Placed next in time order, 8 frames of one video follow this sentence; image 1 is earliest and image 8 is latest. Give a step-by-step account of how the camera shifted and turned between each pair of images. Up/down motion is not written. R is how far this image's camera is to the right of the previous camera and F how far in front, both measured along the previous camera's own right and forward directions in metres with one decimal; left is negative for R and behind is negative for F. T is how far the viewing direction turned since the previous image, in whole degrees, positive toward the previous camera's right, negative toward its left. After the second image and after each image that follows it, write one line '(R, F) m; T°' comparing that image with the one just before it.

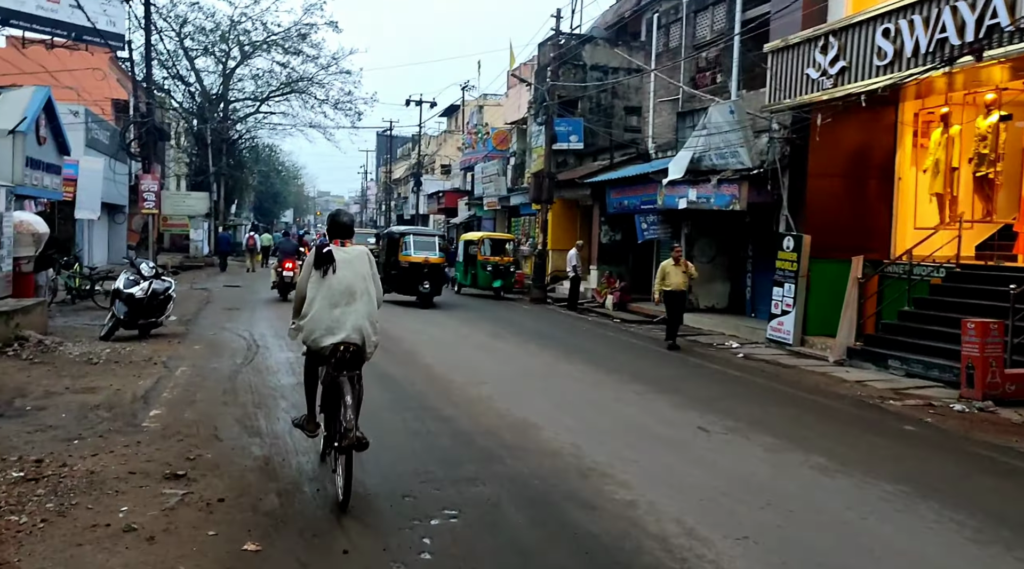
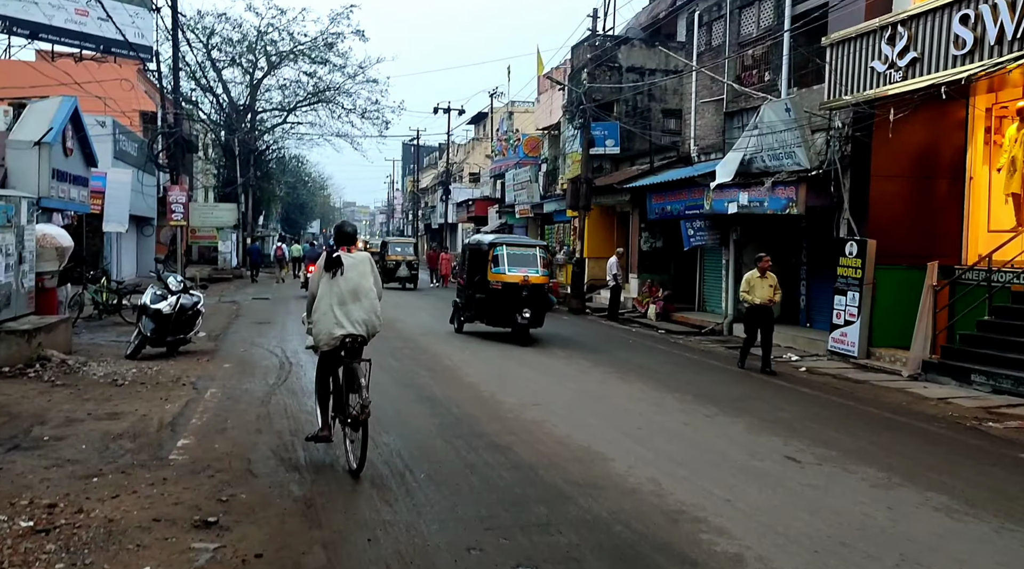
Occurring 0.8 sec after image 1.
(-0.3, +0.8) m; -2°
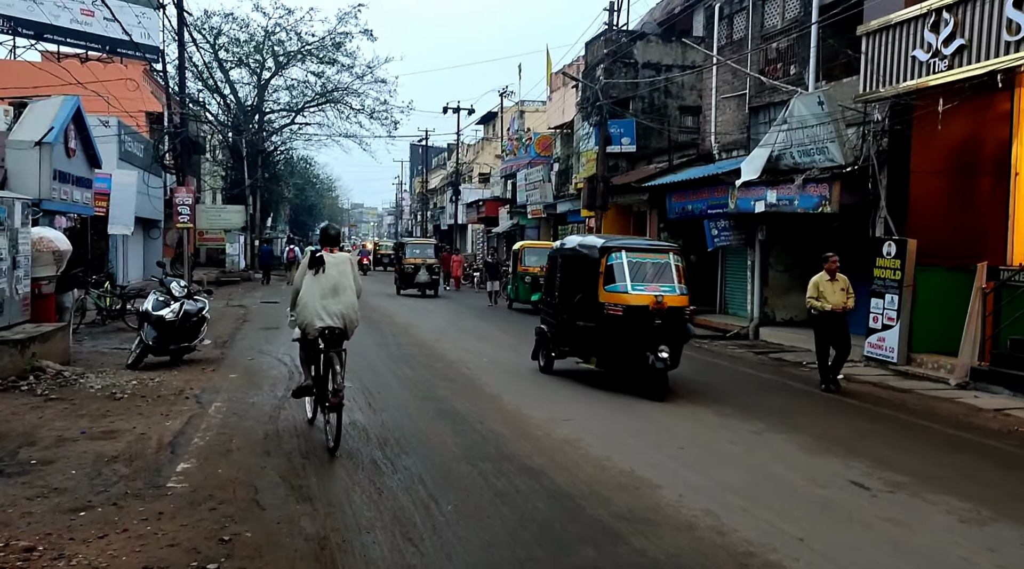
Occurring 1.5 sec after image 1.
(-0.2, +0.7) m; 0°
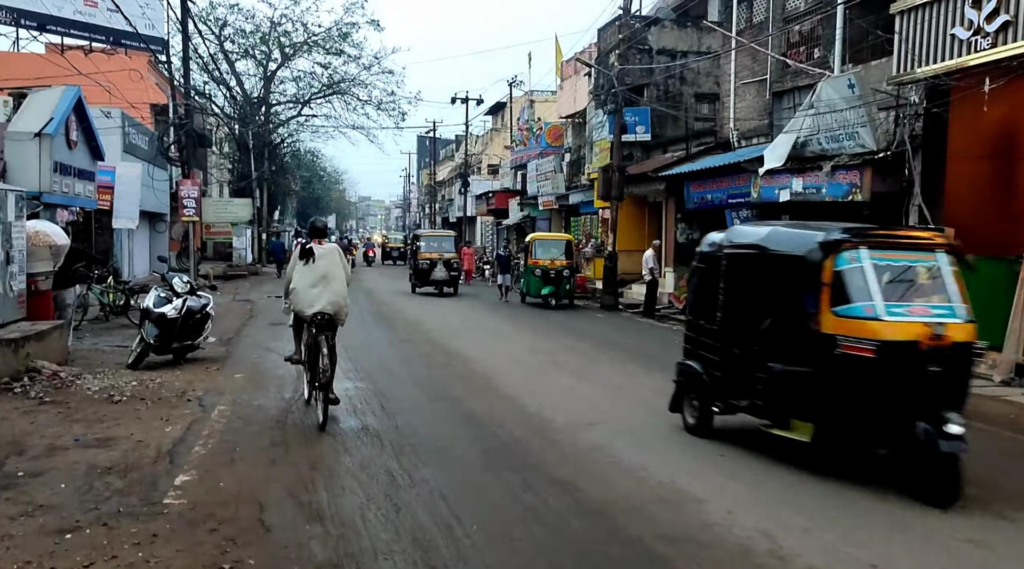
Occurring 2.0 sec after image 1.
(-0.1, +0.6) m; 0°
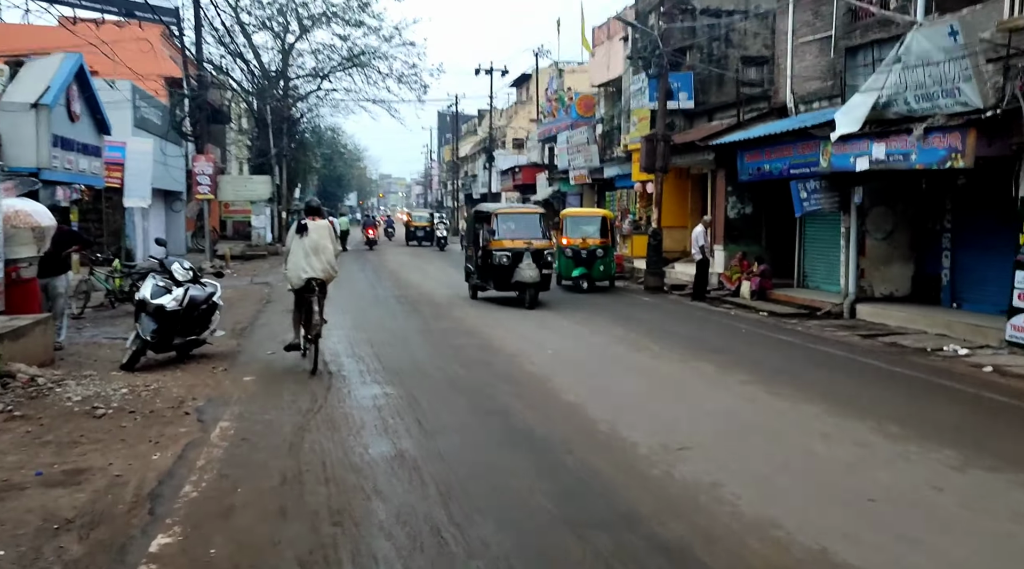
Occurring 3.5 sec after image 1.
(-0.3, +1.7) m; -1°
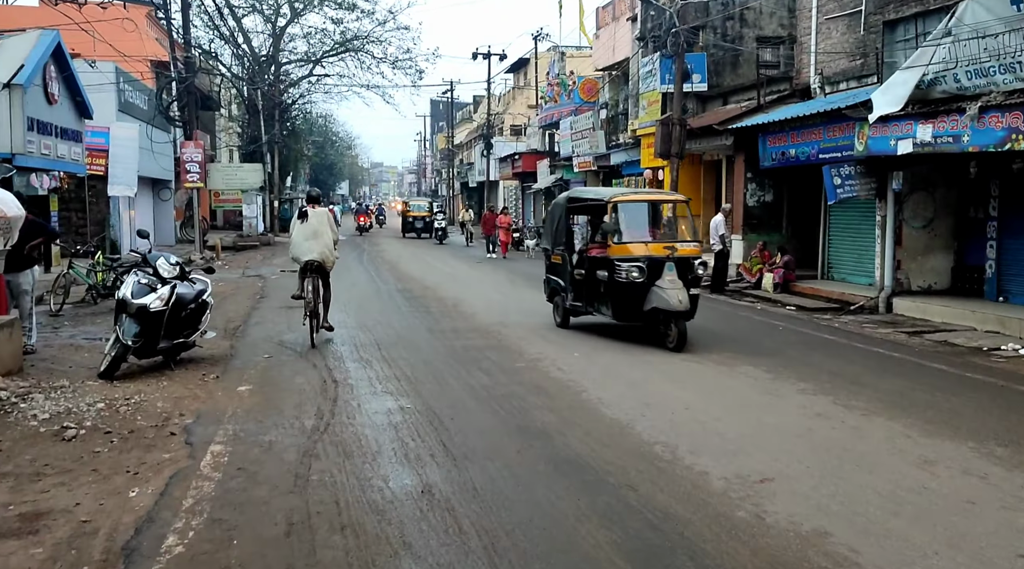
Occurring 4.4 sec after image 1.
(-0.3, +1.1) m; +1°
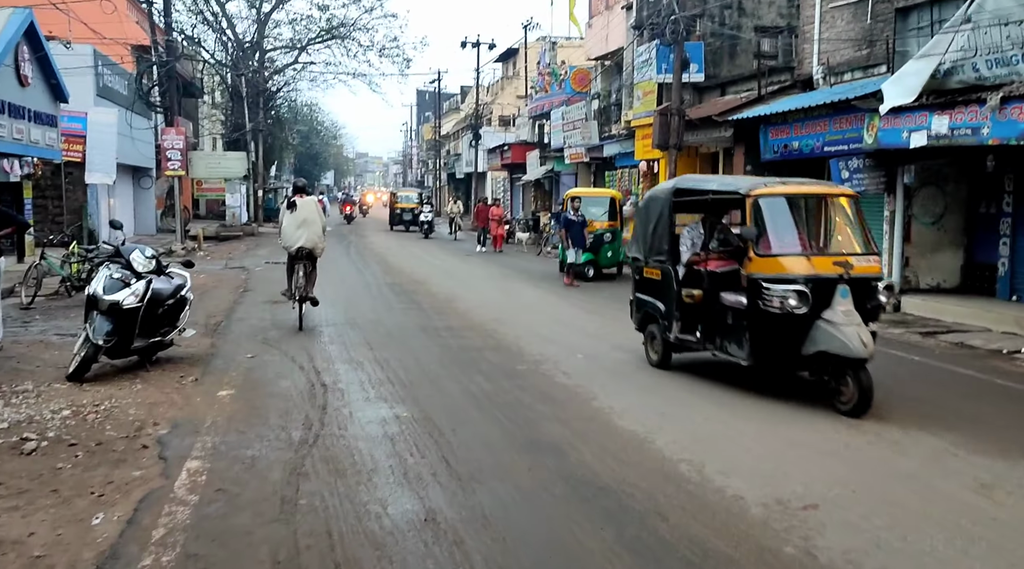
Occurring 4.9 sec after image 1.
(-0.2, +0.6) m; +1°
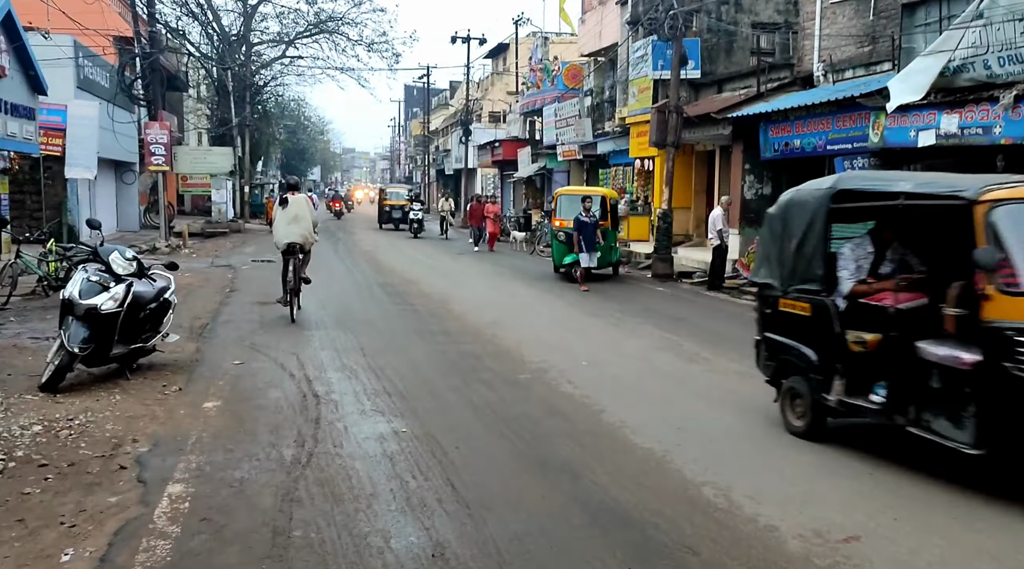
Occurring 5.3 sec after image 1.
(-0.1, +0.4) m; +1°
